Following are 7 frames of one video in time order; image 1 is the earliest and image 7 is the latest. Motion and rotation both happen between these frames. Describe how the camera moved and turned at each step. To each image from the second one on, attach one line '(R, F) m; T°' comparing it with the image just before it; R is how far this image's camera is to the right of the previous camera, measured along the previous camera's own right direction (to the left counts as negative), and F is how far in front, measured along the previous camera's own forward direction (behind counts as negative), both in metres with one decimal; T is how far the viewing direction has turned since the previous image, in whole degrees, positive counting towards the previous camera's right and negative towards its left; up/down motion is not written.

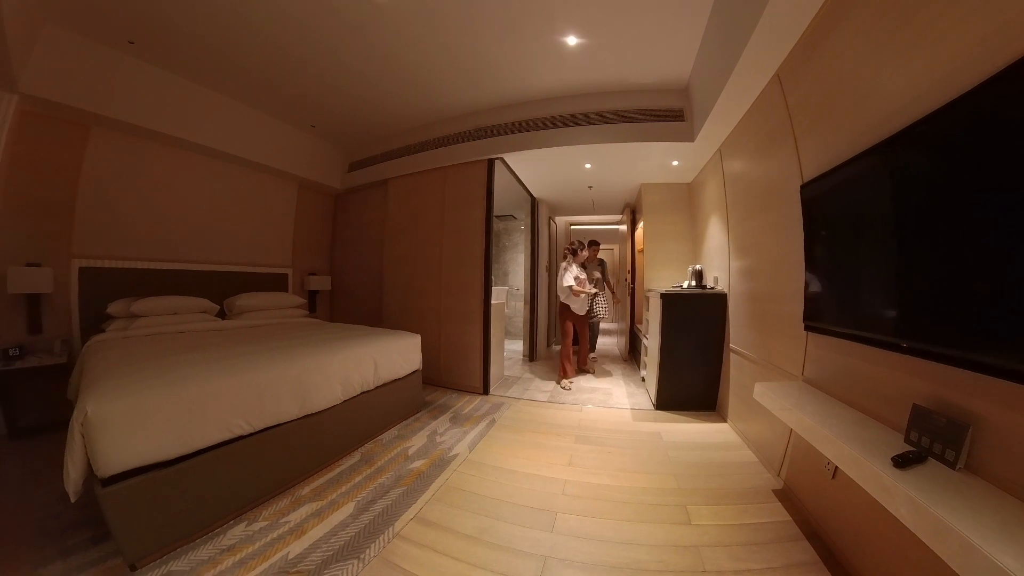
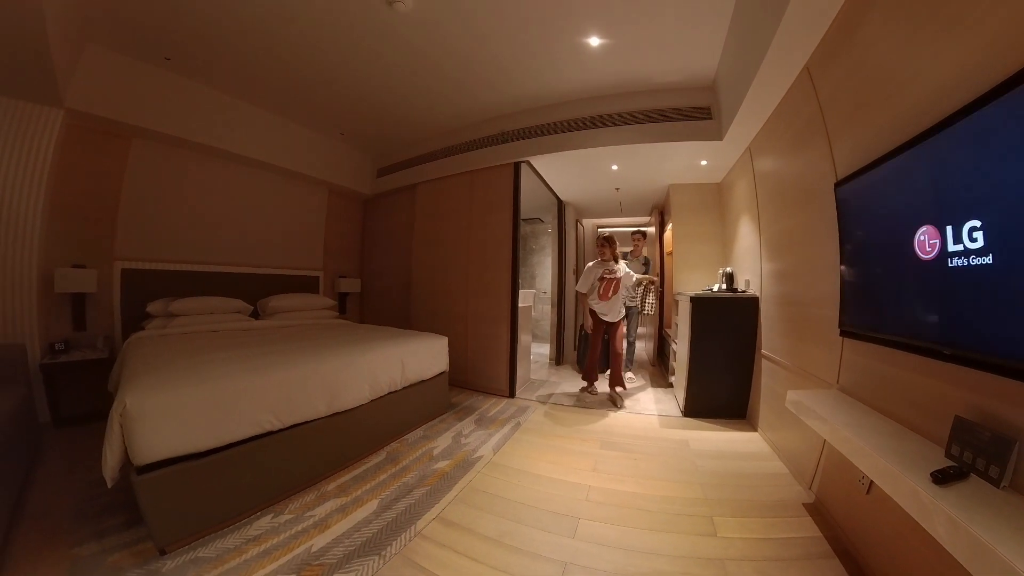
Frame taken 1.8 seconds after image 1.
(-0.4, 0.0) m; -1°
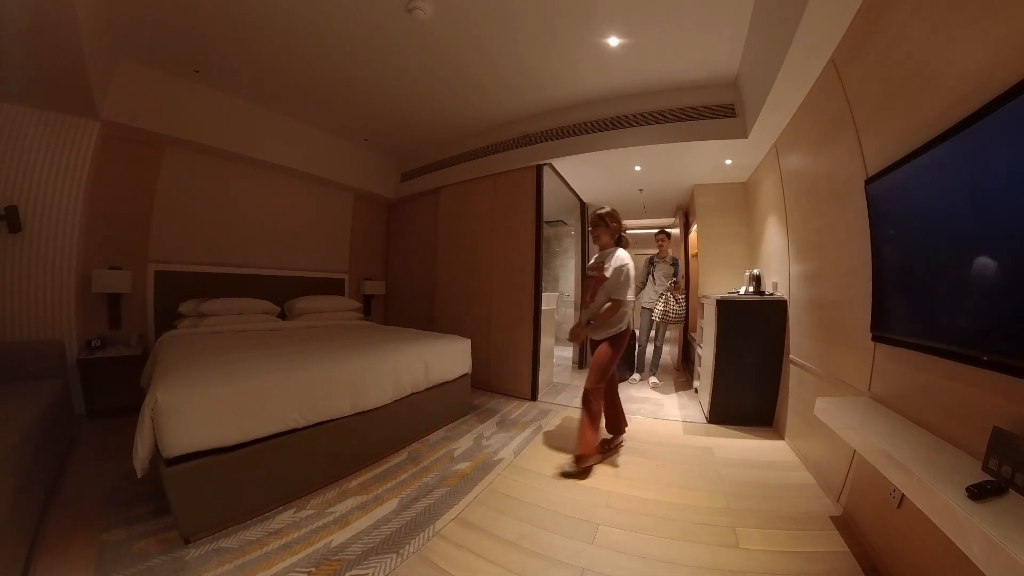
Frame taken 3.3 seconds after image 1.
(-0.4, 0.0) m; -1°
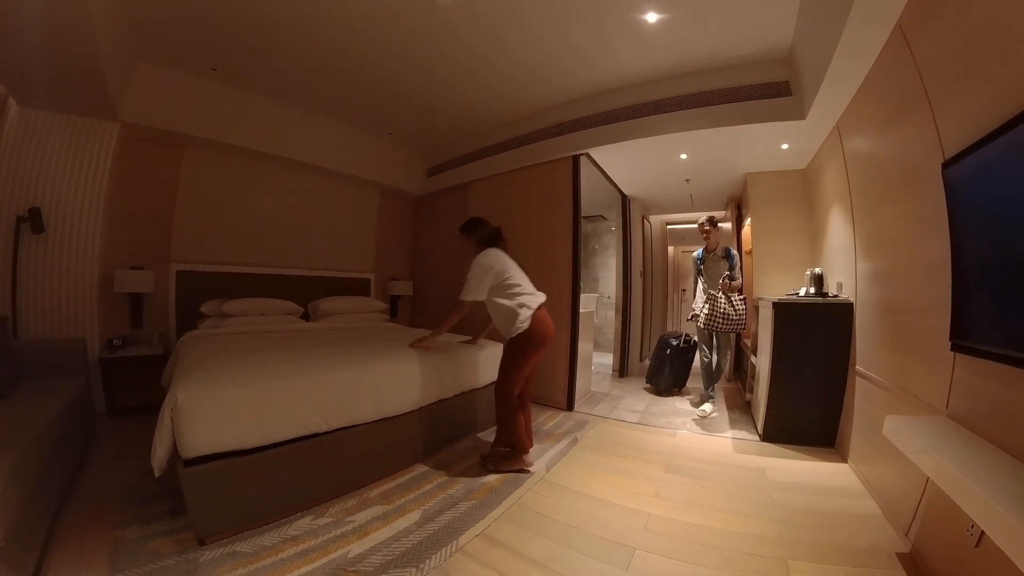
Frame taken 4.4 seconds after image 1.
(-0.5, +0.1) m; -1°
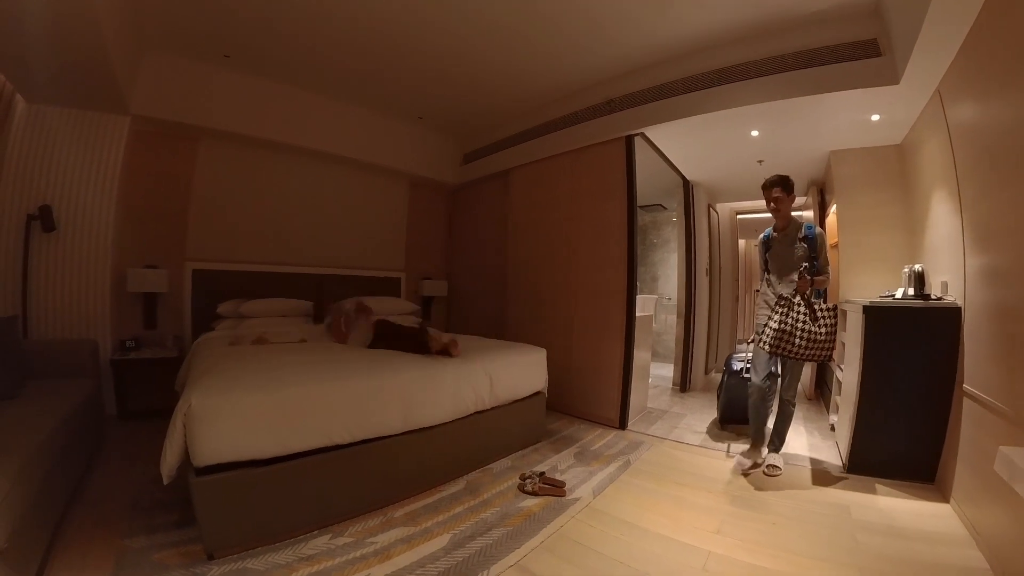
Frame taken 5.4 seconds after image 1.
(-0.6, +0.1) m; -1°
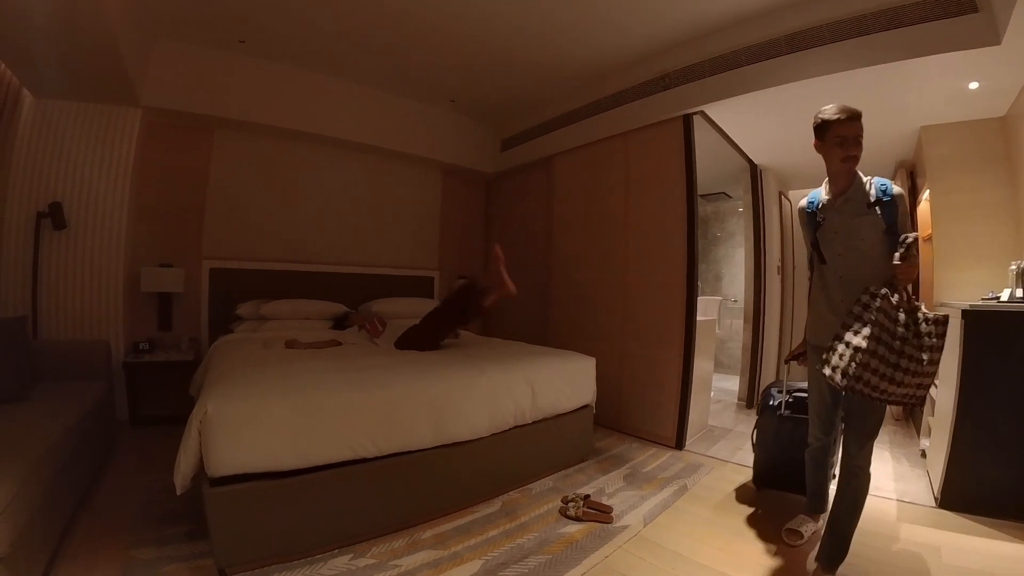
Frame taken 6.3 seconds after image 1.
(-0.5, +0.1) m; 0°
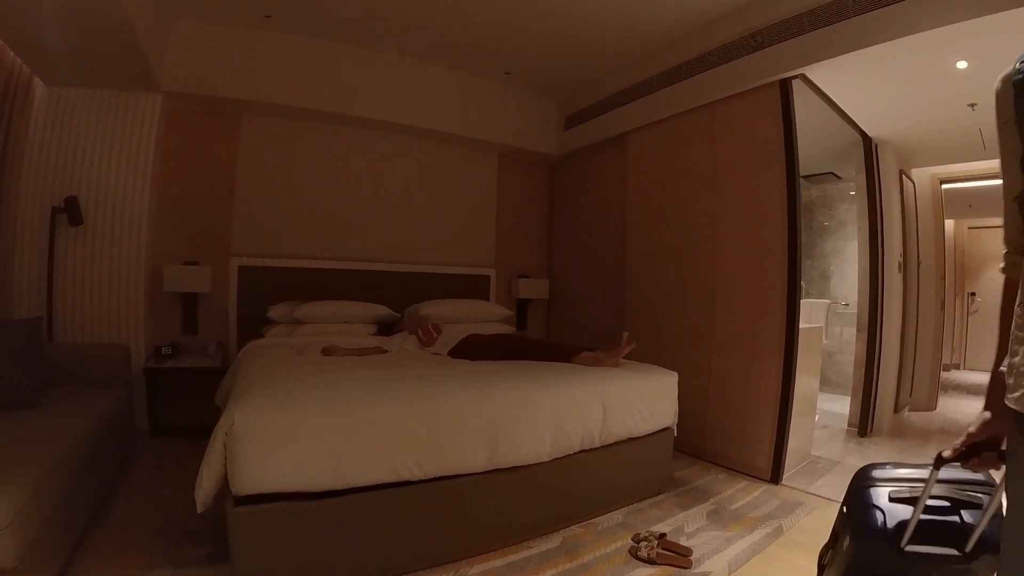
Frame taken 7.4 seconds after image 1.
(-0.7, +0.1) m; 0°
